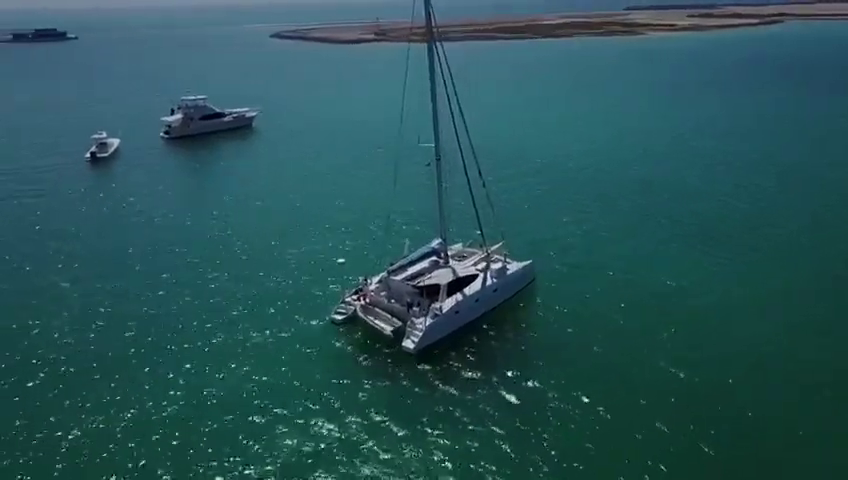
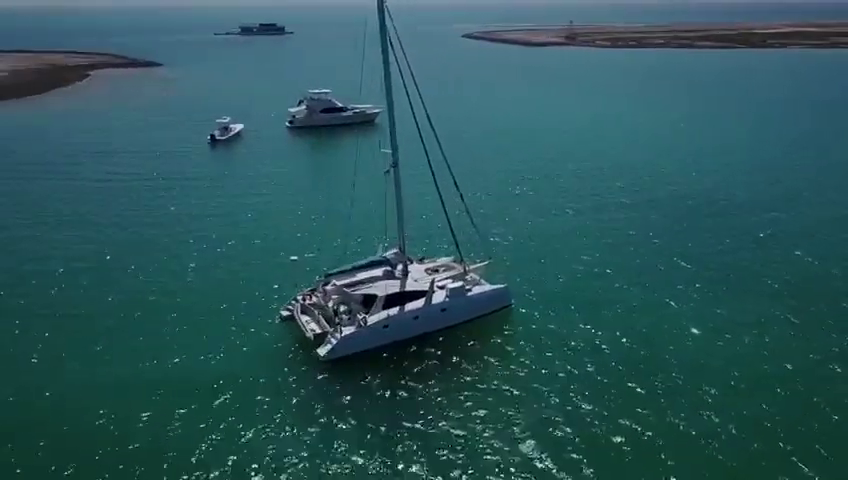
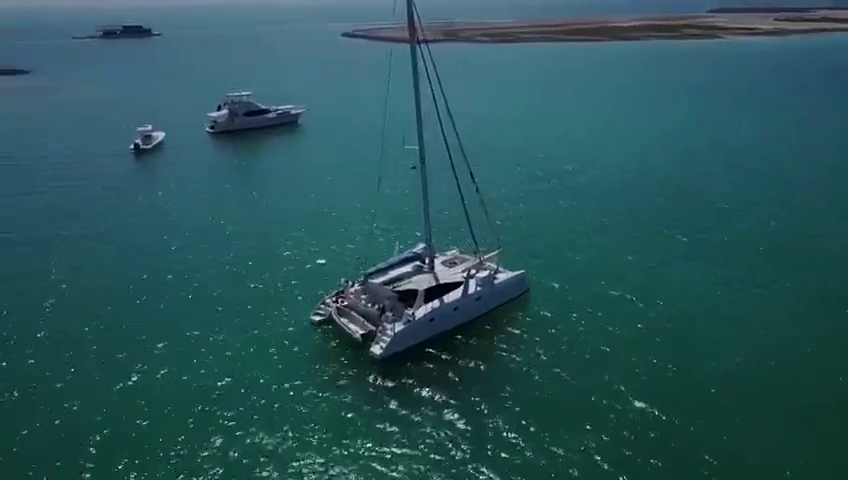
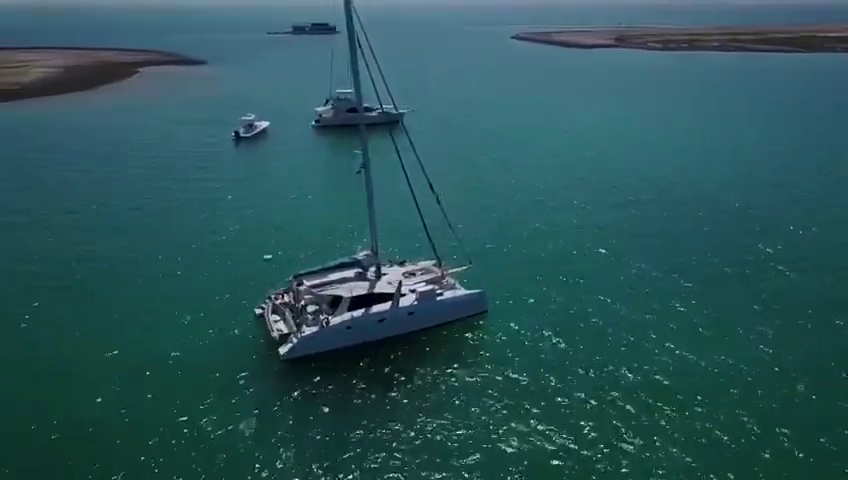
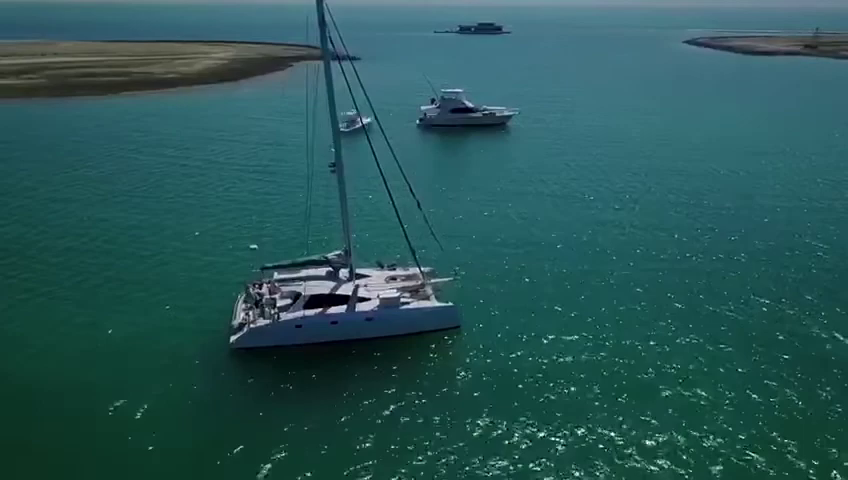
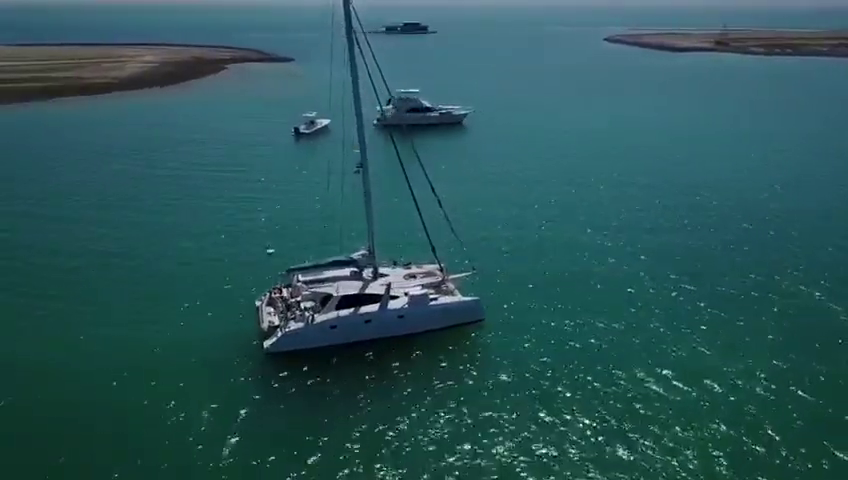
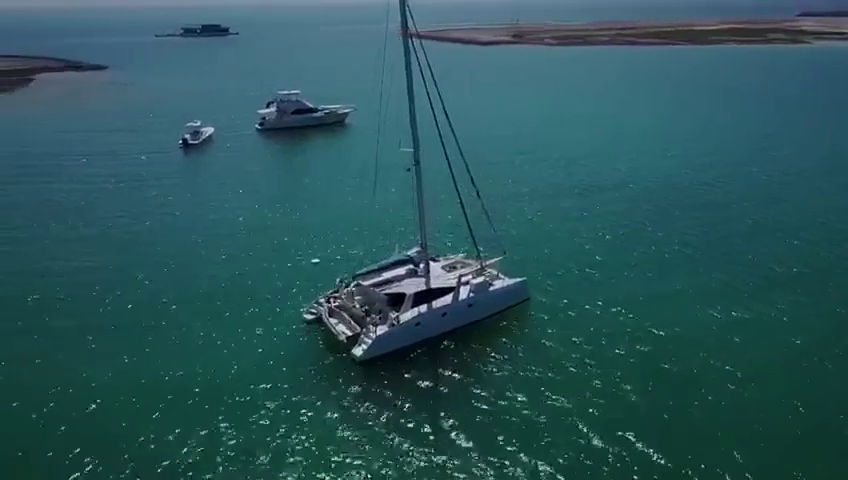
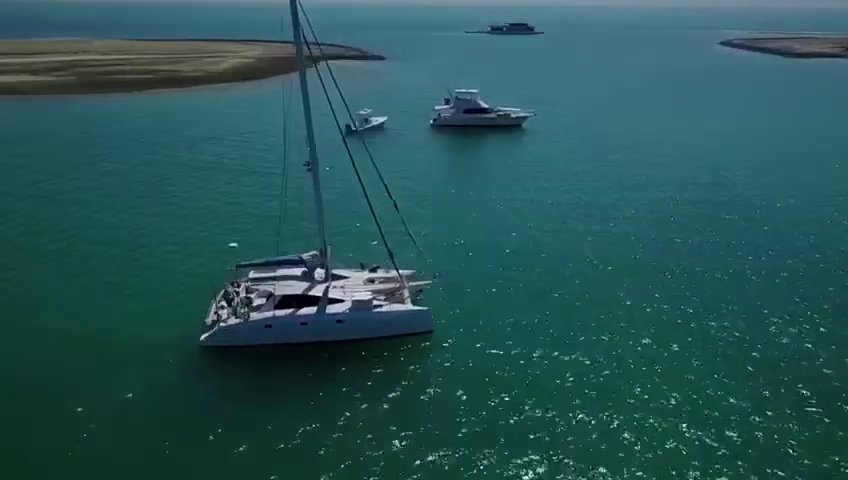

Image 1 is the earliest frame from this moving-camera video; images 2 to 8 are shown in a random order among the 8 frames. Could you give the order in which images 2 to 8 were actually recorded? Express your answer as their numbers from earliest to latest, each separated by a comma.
3, 7, 2, 4, 6, 5, 8
